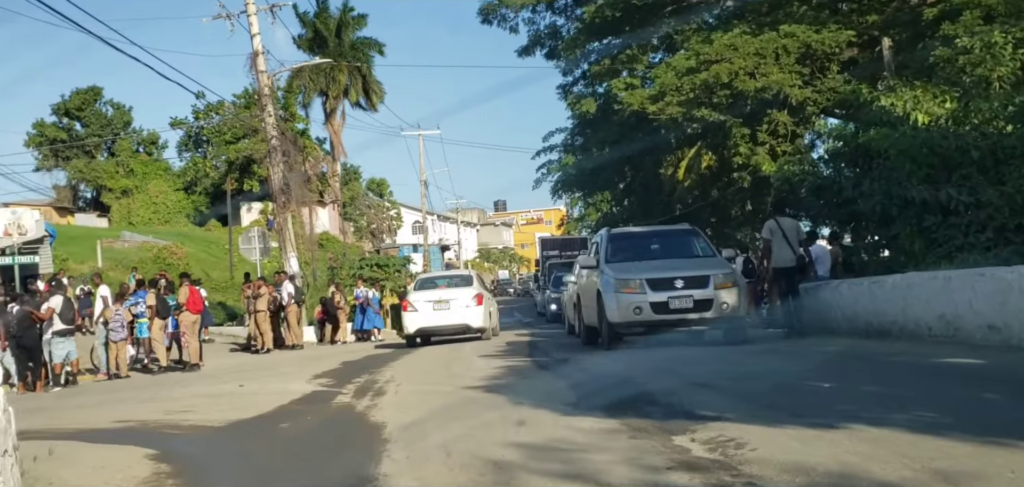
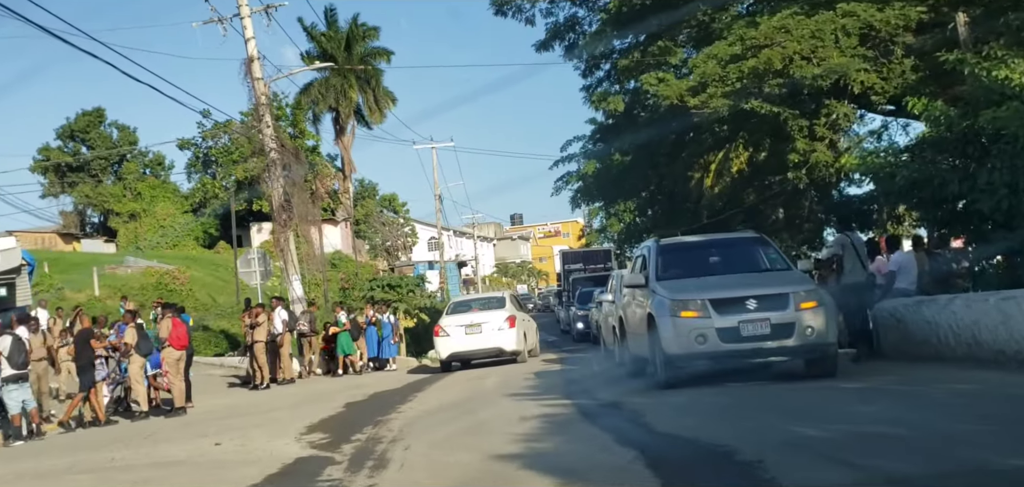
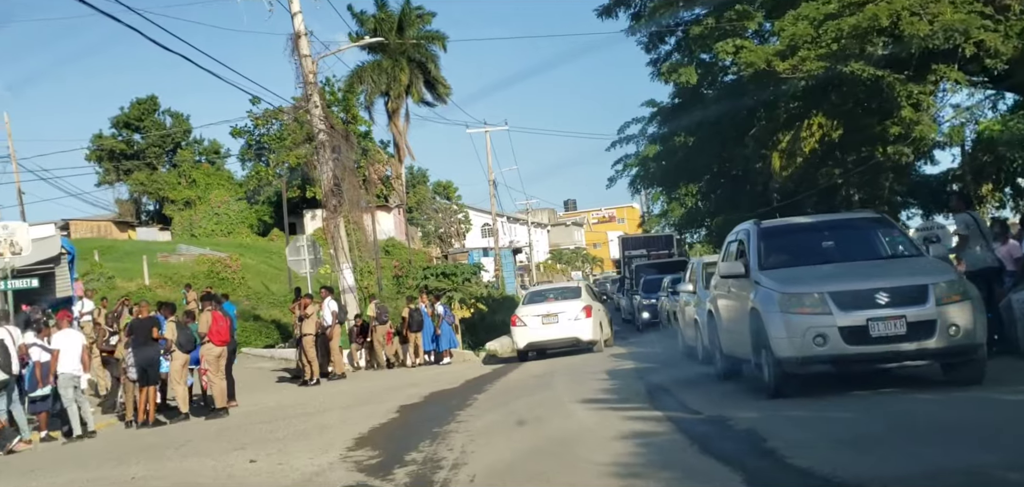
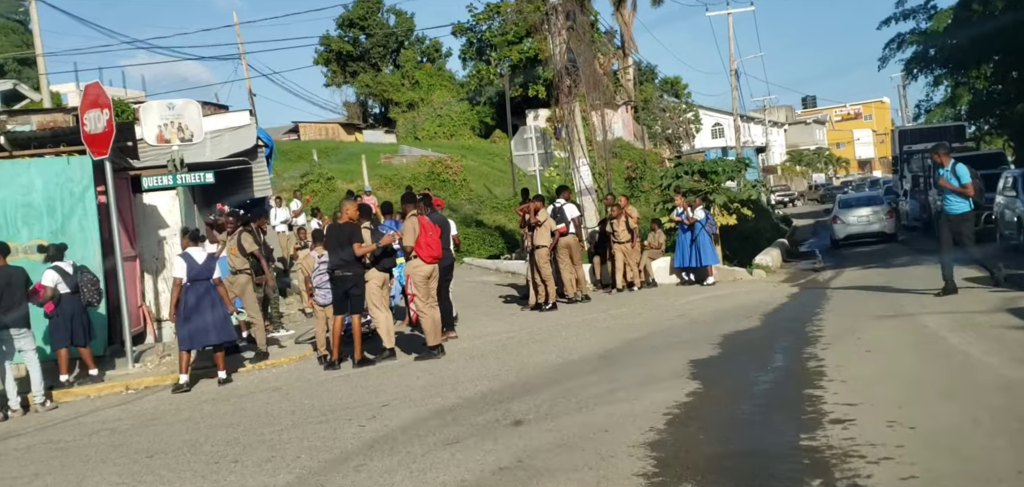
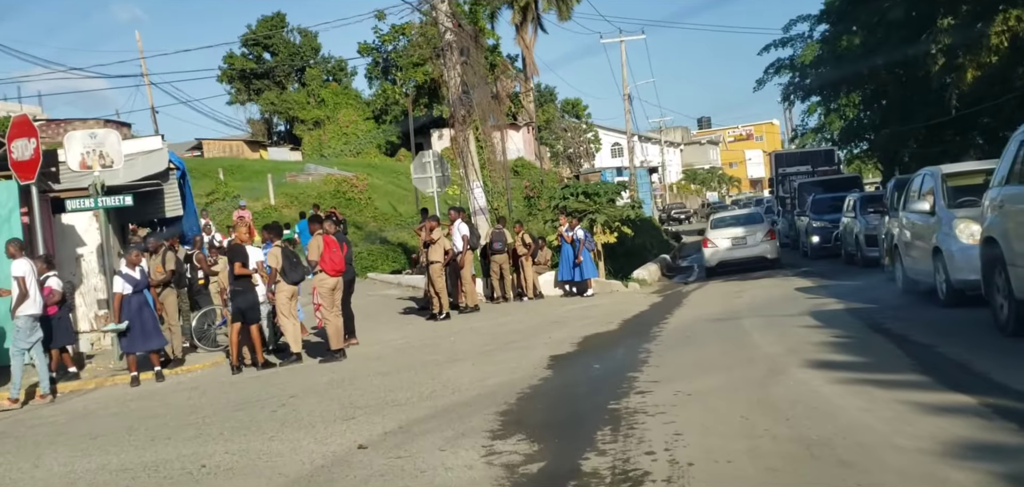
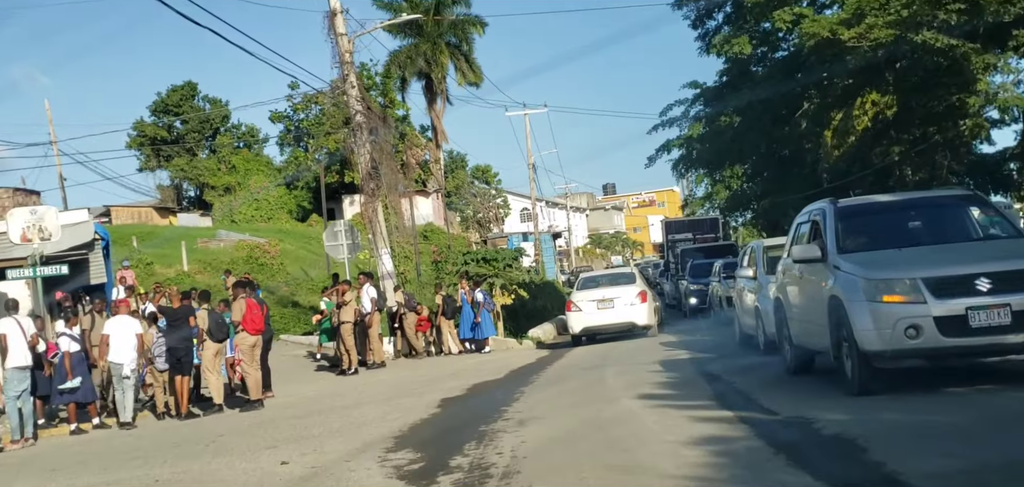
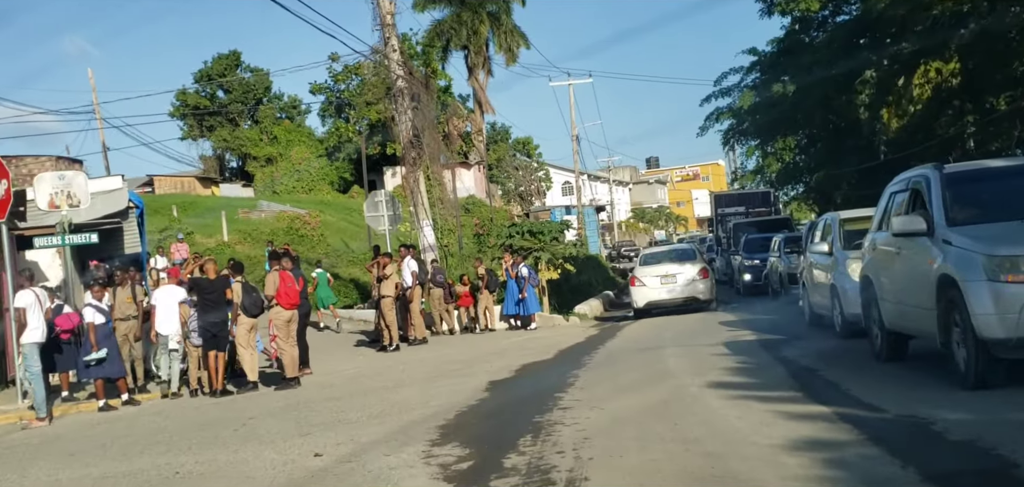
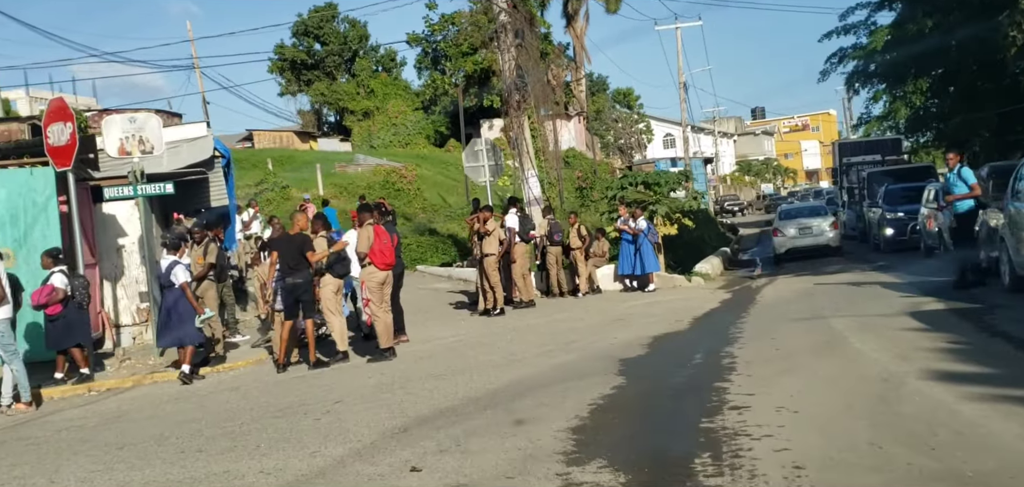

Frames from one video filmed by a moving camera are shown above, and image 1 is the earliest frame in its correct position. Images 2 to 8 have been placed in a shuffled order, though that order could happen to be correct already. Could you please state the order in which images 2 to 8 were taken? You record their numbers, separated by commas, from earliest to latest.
2, 3, 6, 7, 5, 8, 4
